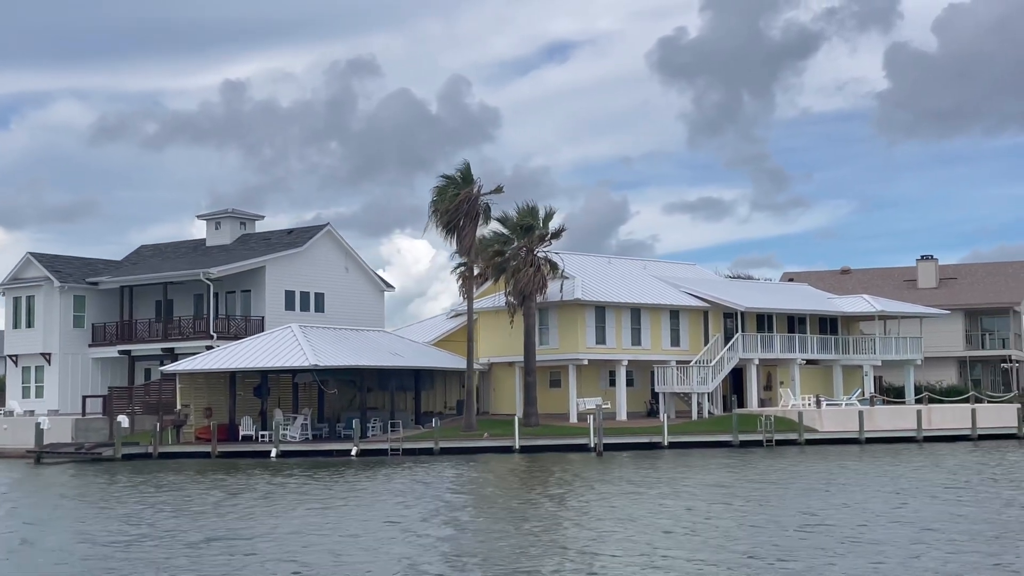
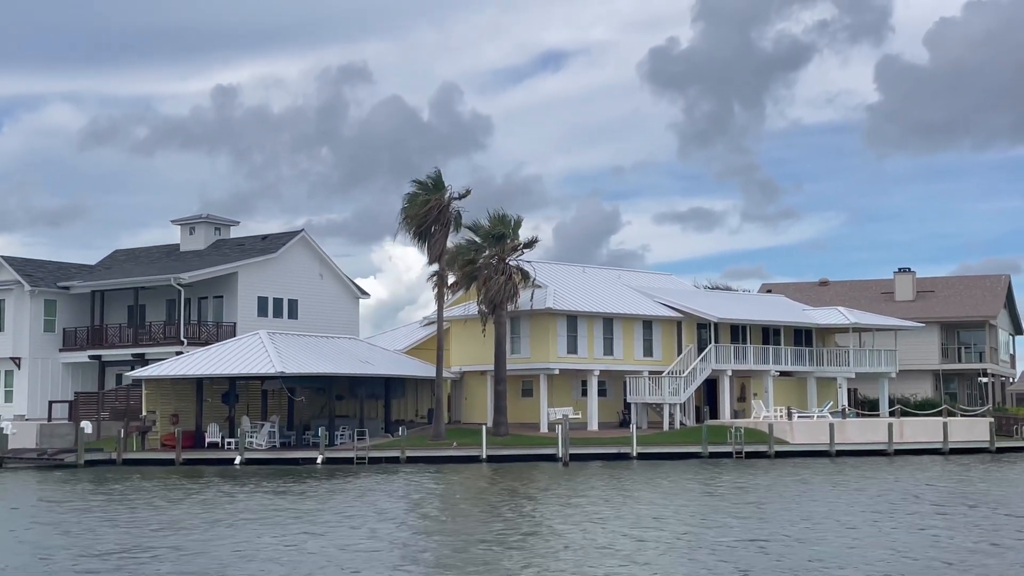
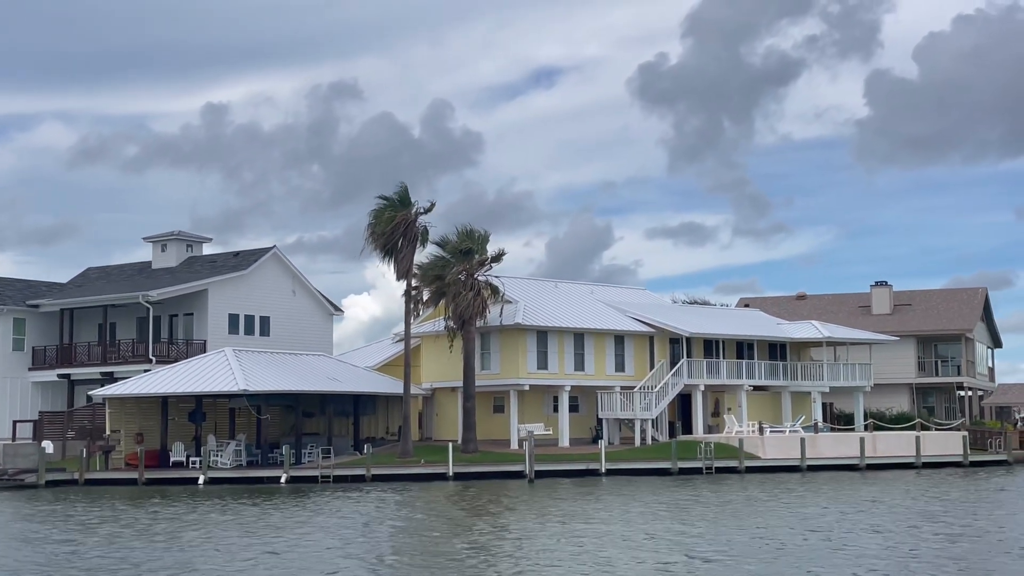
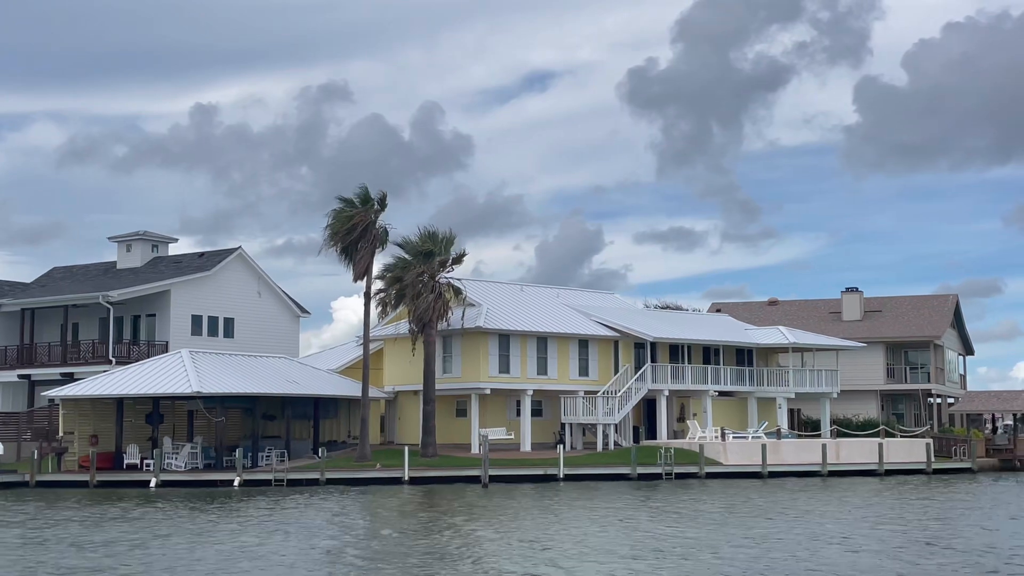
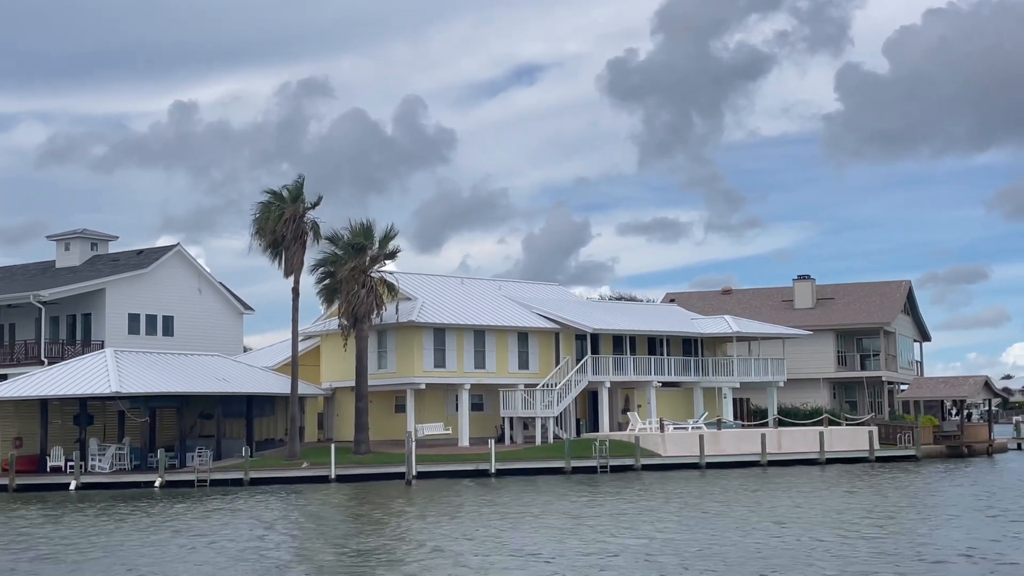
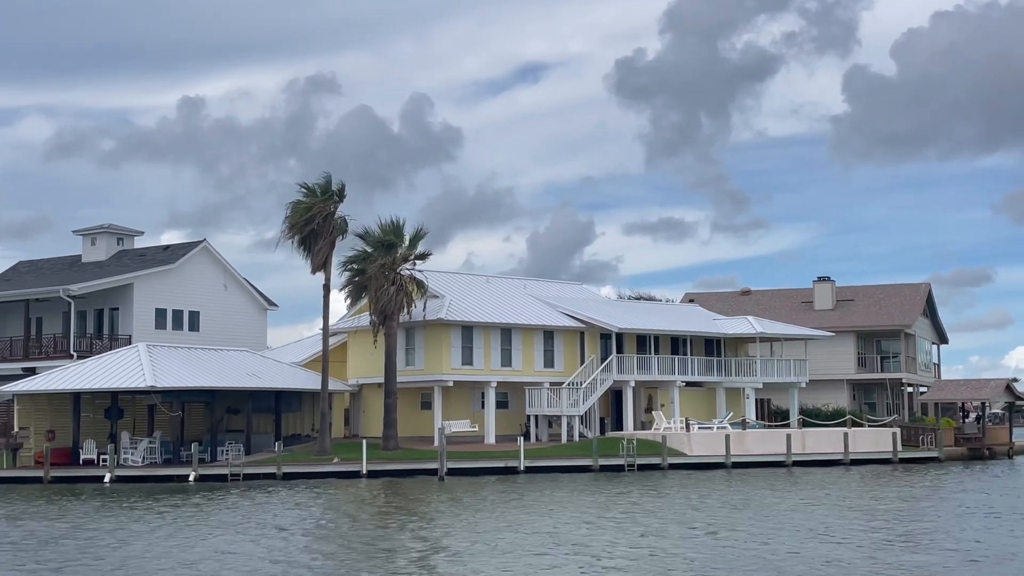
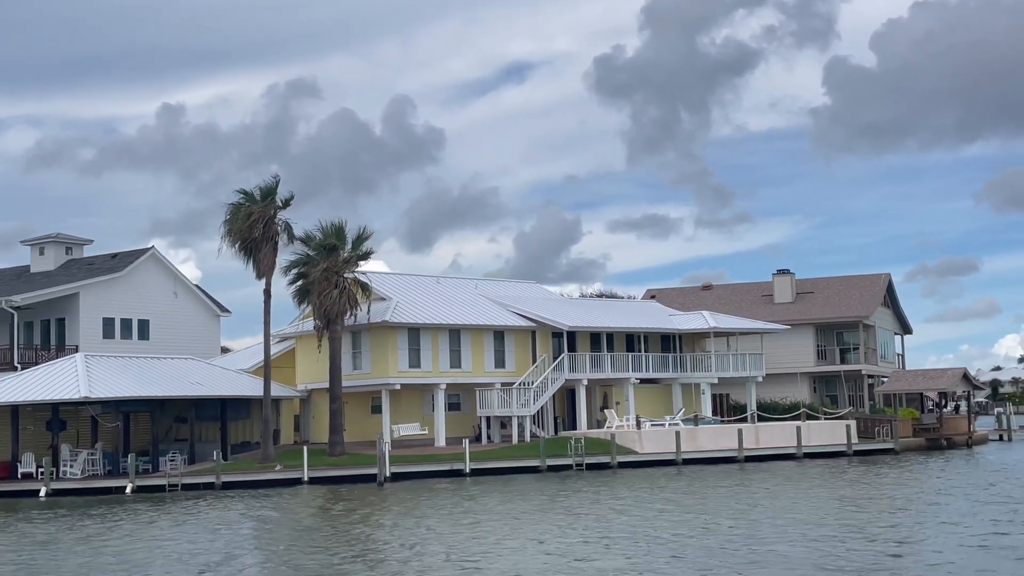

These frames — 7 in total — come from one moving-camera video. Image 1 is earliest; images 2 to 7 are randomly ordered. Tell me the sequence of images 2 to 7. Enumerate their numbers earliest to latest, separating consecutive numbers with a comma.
2, 3, 4, 6, 5, 7
